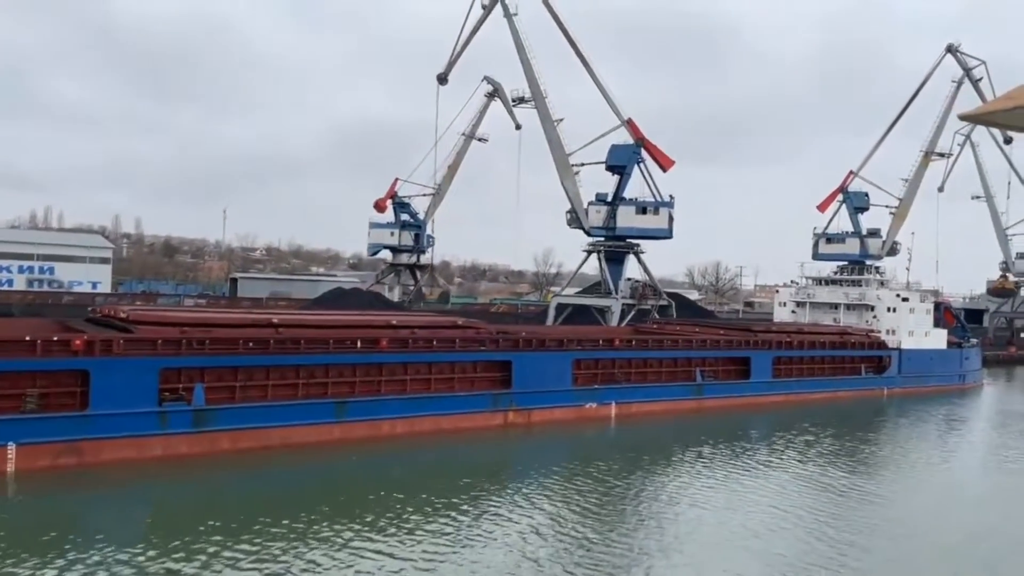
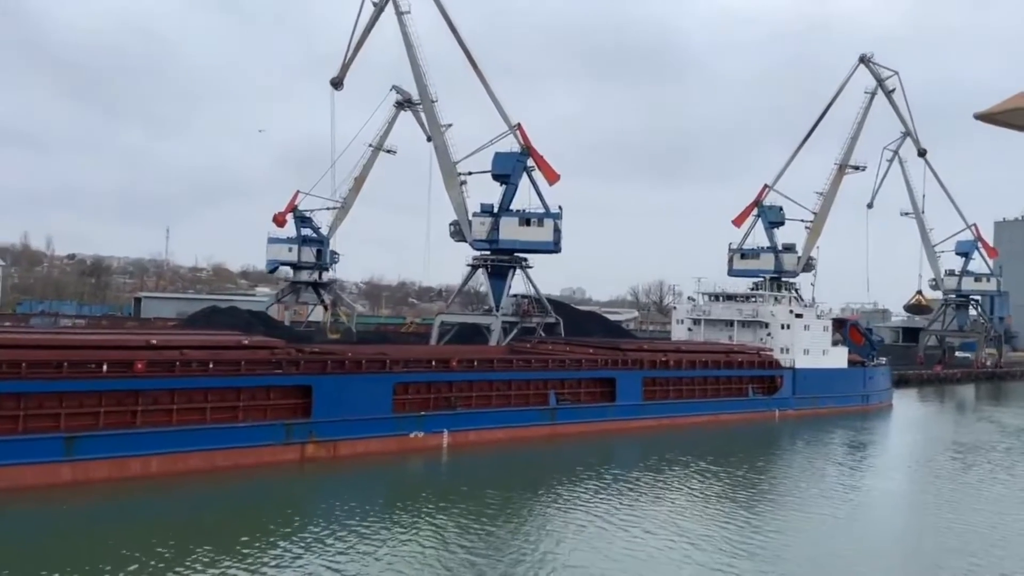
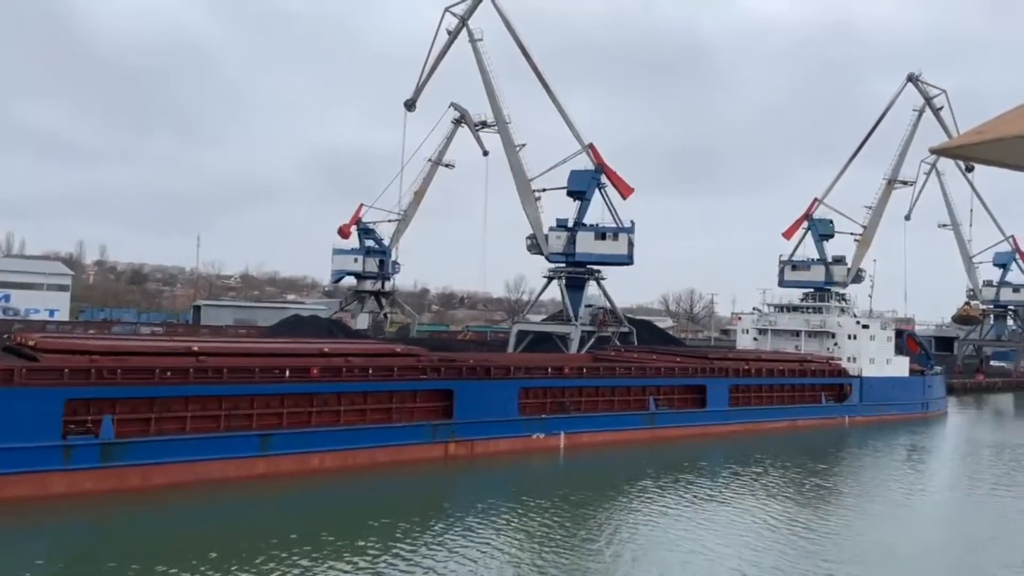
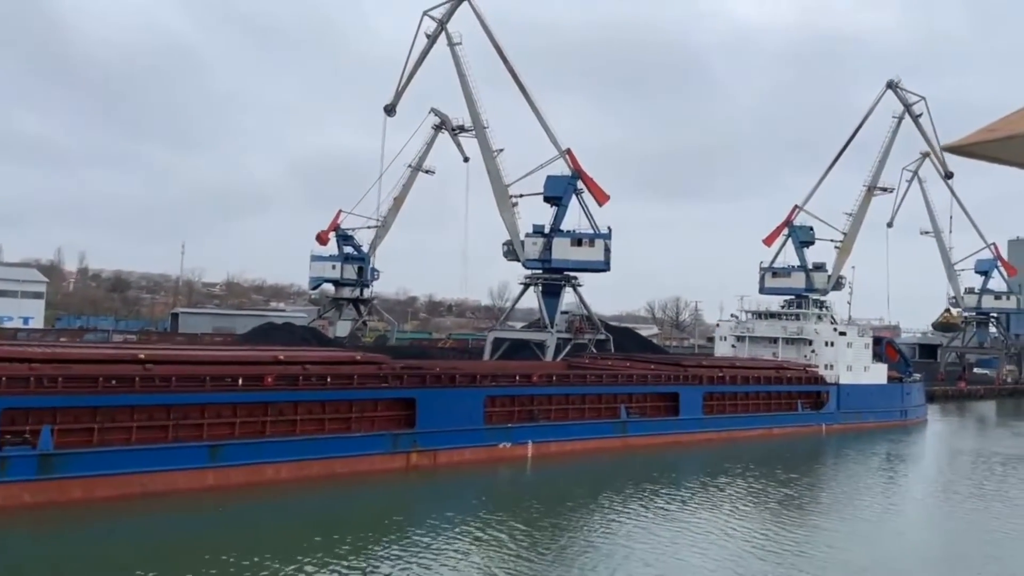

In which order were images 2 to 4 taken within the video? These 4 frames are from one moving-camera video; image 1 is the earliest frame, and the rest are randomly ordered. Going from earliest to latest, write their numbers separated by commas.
3, 4, 2
